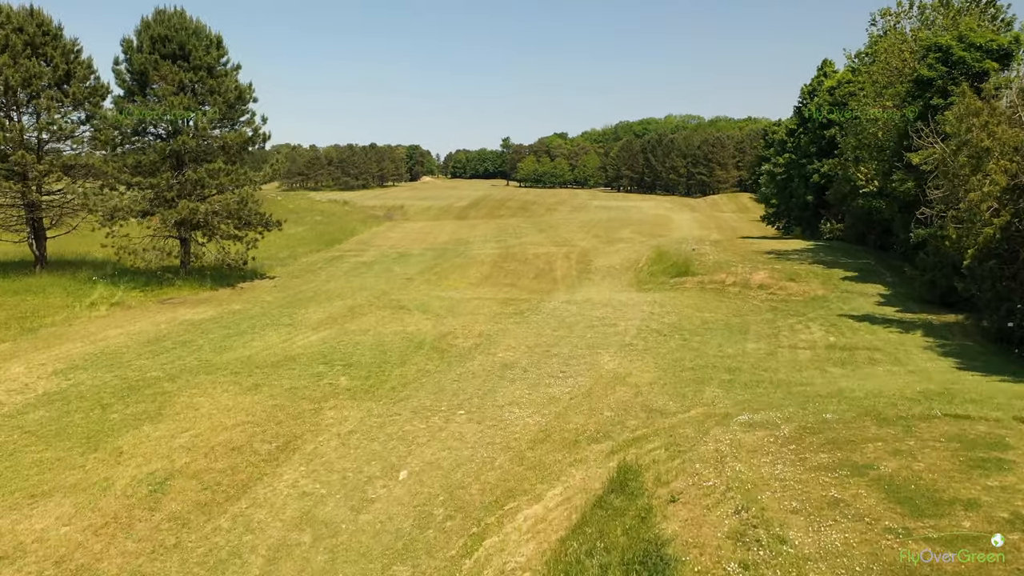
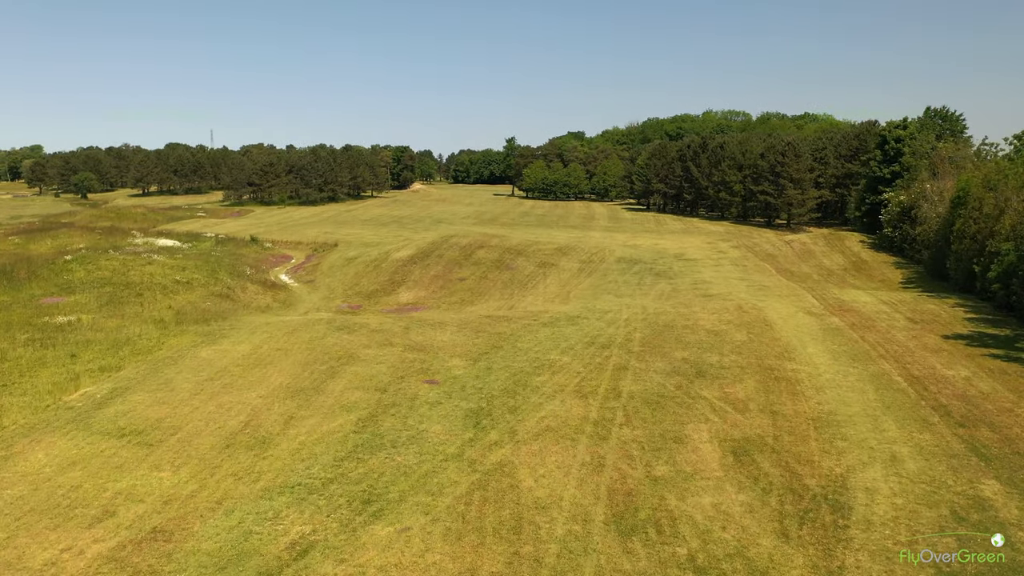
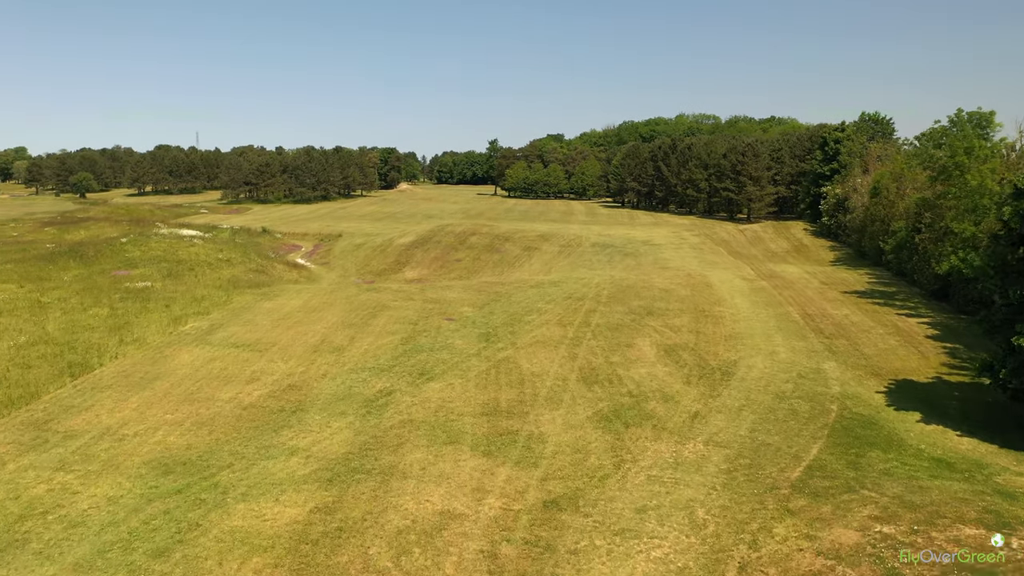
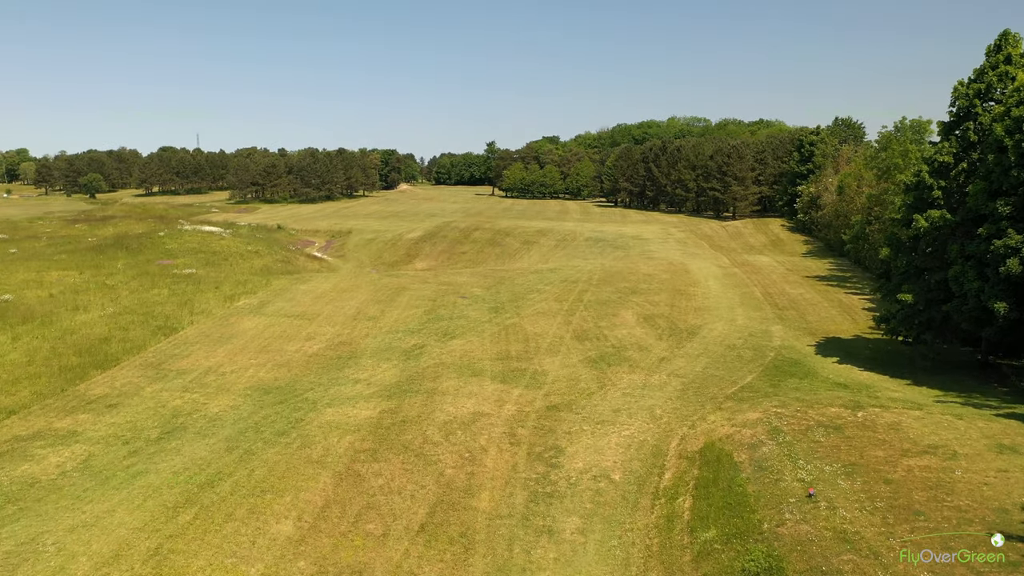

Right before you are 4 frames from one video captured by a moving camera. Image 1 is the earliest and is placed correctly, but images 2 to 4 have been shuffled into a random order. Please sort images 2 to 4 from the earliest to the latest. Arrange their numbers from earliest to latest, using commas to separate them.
4, 3, 2
